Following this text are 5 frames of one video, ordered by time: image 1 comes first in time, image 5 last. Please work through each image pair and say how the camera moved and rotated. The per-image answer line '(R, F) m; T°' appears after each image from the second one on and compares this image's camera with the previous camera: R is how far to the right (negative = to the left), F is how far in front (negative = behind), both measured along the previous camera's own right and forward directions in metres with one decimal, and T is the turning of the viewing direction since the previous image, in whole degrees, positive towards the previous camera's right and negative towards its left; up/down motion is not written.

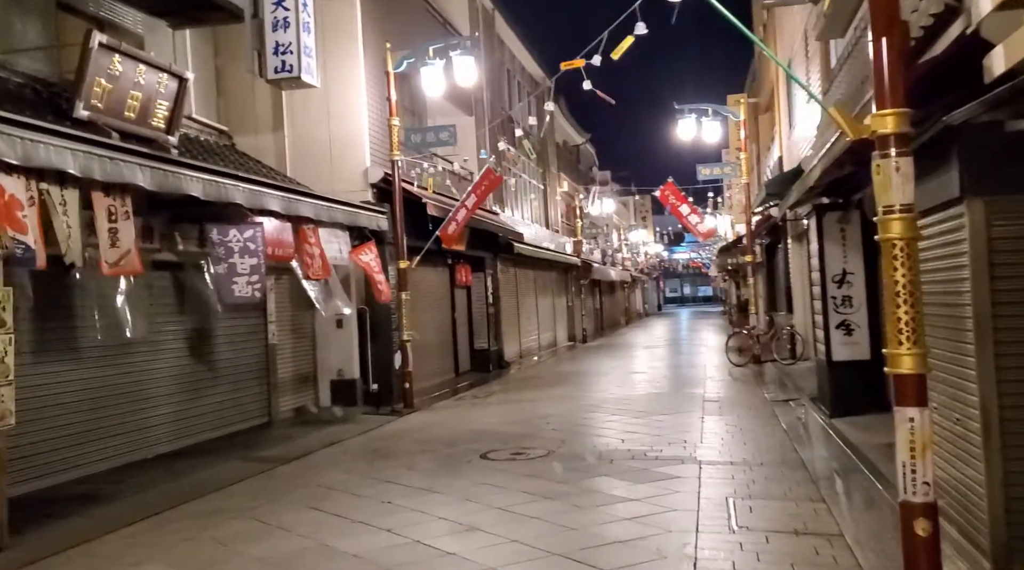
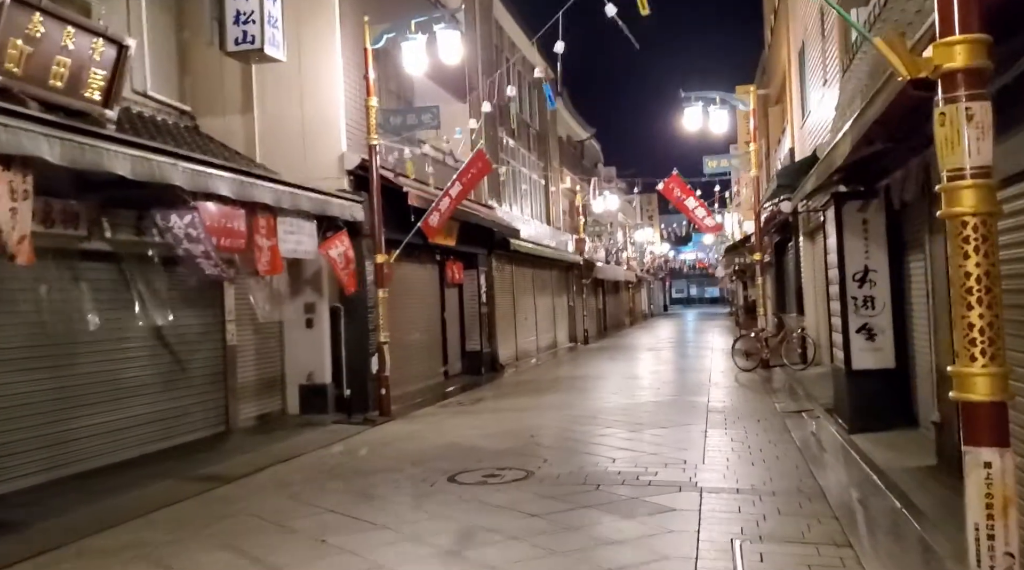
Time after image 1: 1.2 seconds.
(+0.3, +1.3) m; 0°
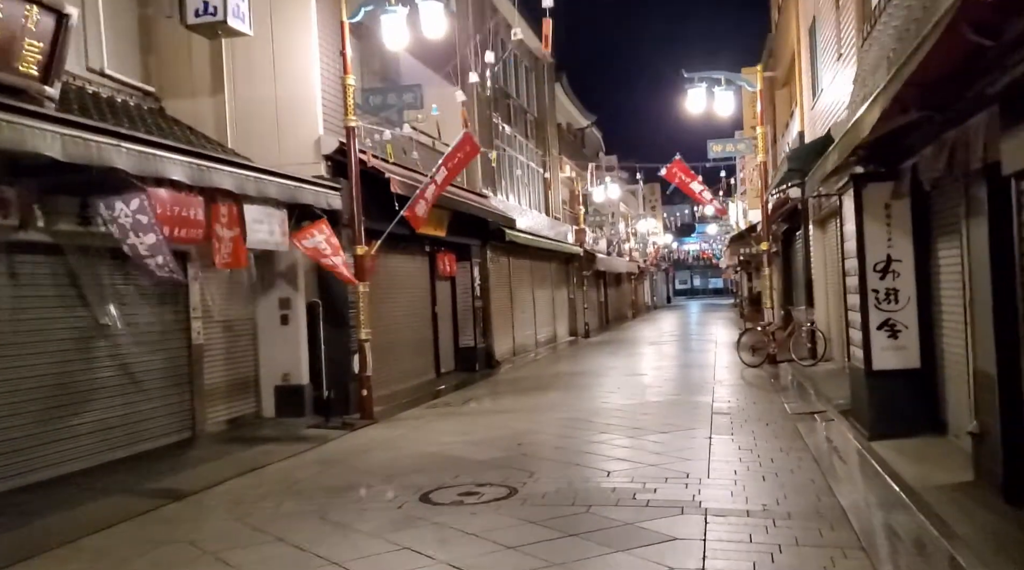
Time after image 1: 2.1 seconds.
(+0.2, +1.0) m; 0°
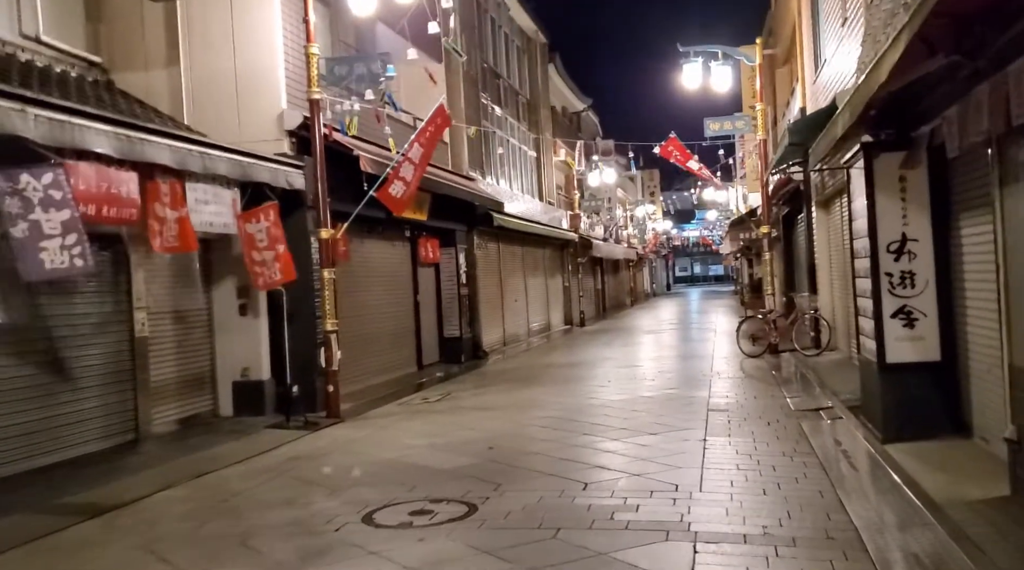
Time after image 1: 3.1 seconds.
(+0.3, +1.0) m; 0°
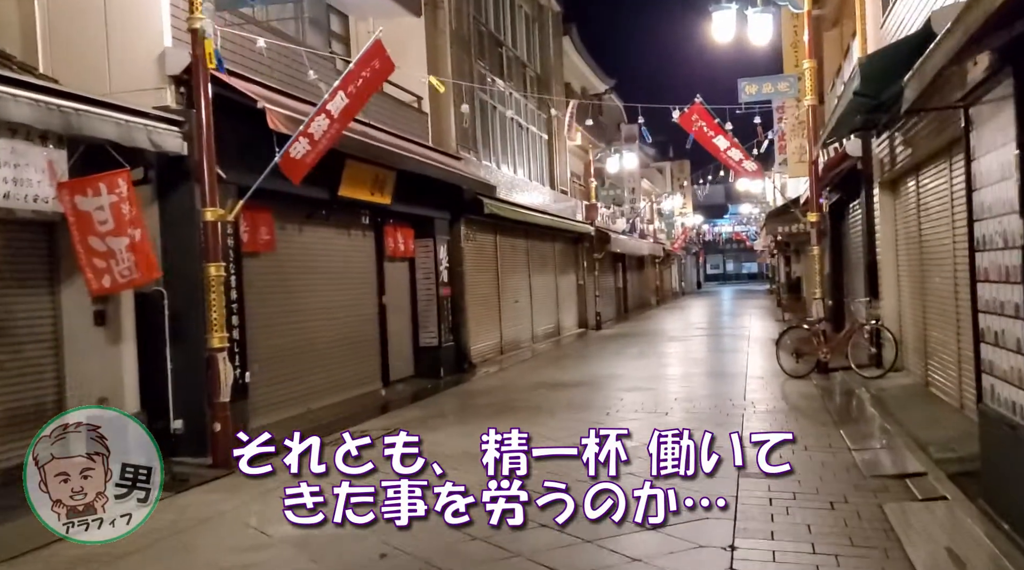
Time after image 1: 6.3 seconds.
(+0.7, +3.3) m; -2°
